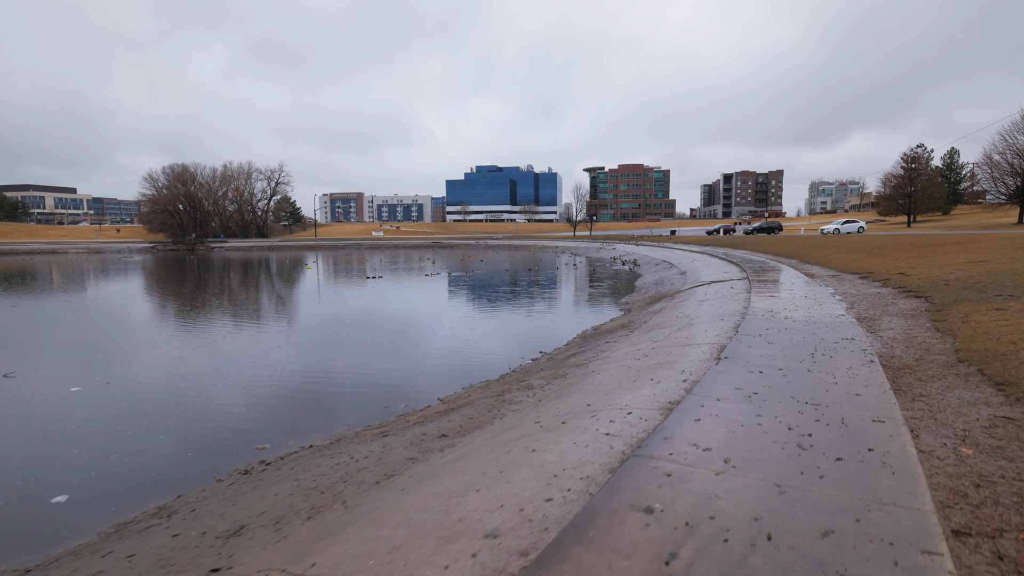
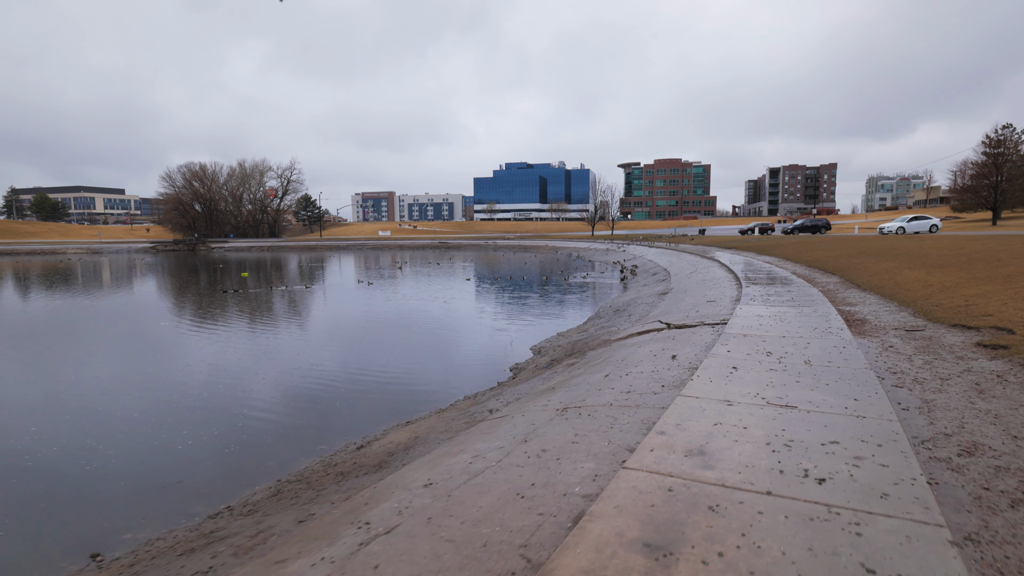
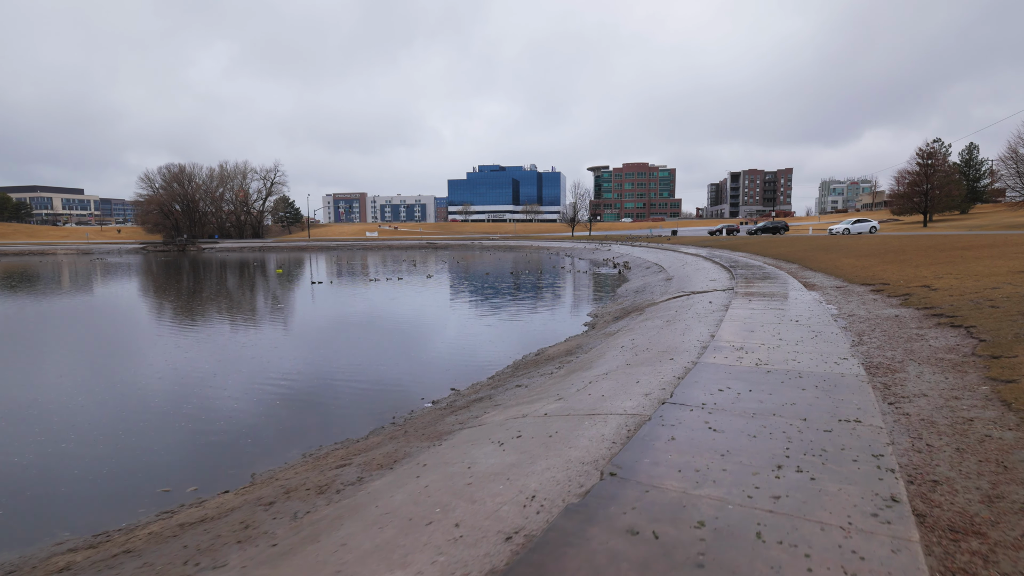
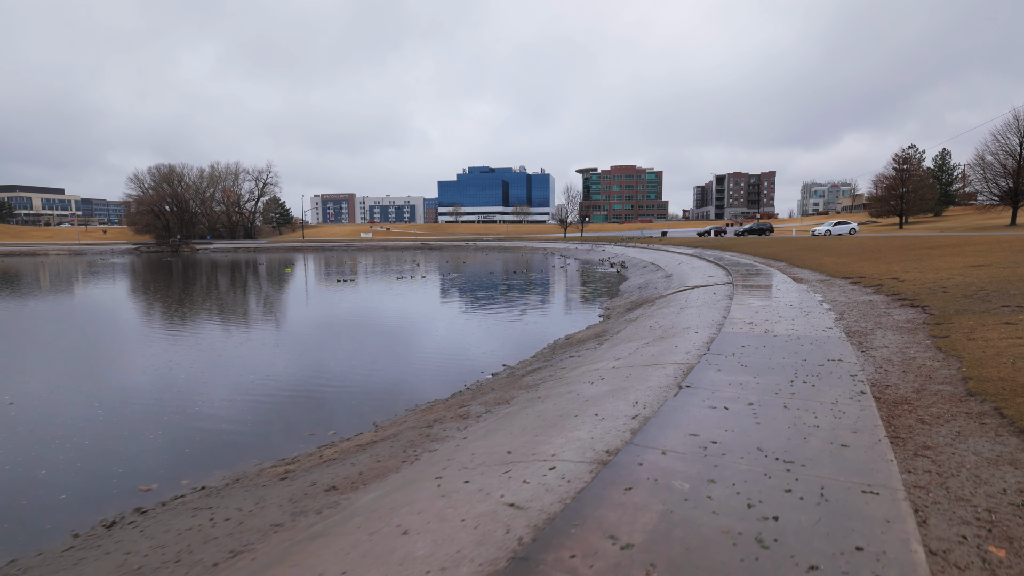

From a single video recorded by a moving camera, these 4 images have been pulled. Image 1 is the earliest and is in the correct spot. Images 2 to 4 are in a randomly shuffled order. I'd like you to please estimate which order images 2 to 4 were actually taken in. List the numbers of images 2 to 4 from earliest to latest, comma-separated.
4, 3, 2
